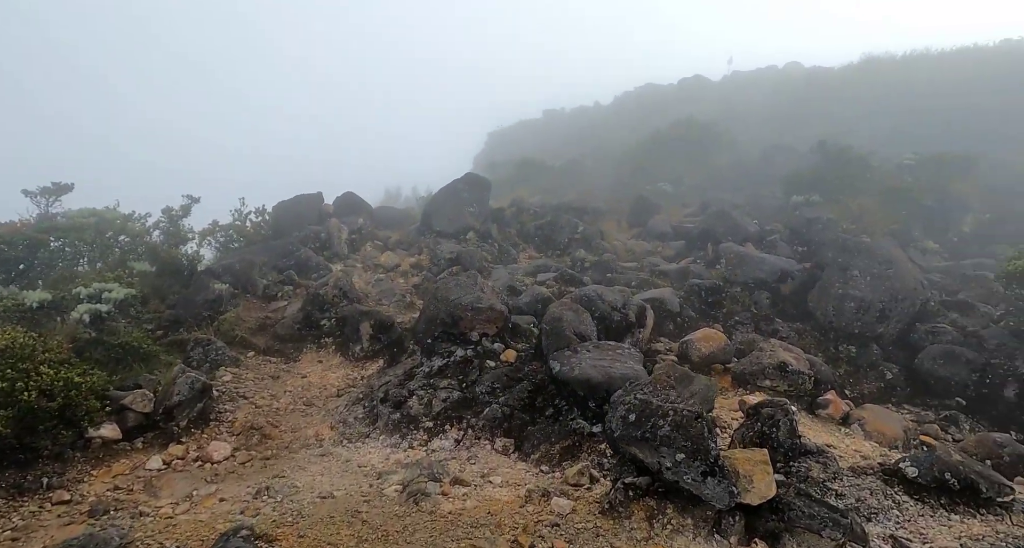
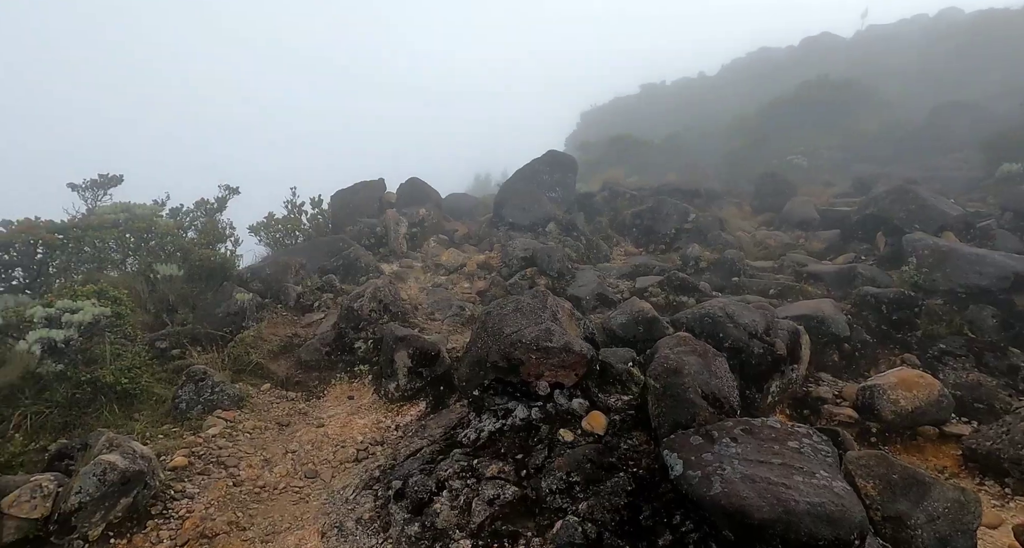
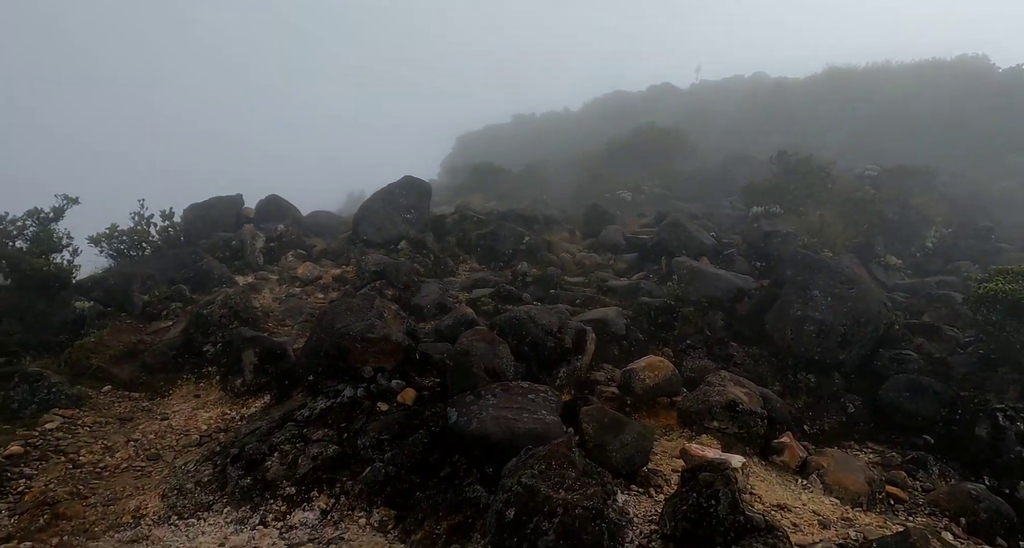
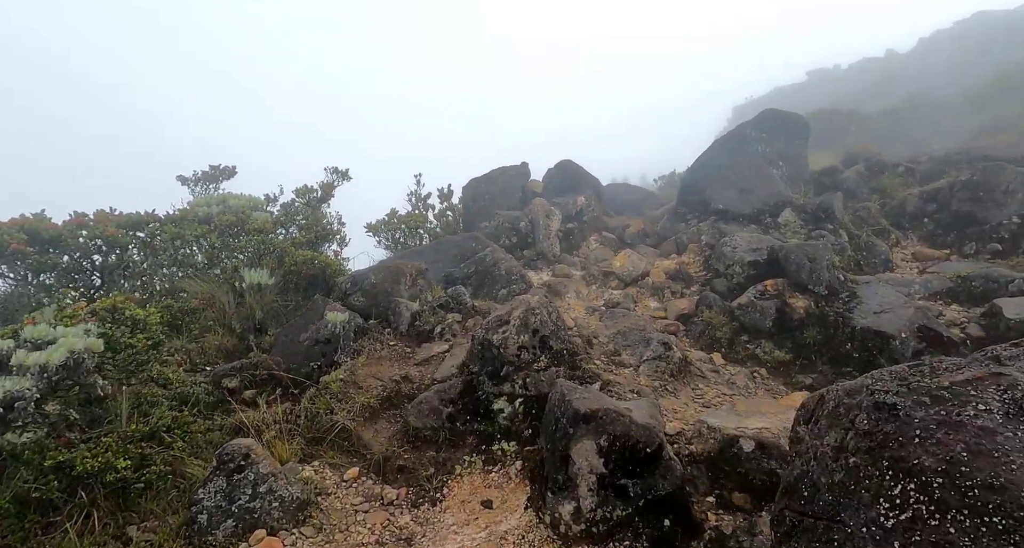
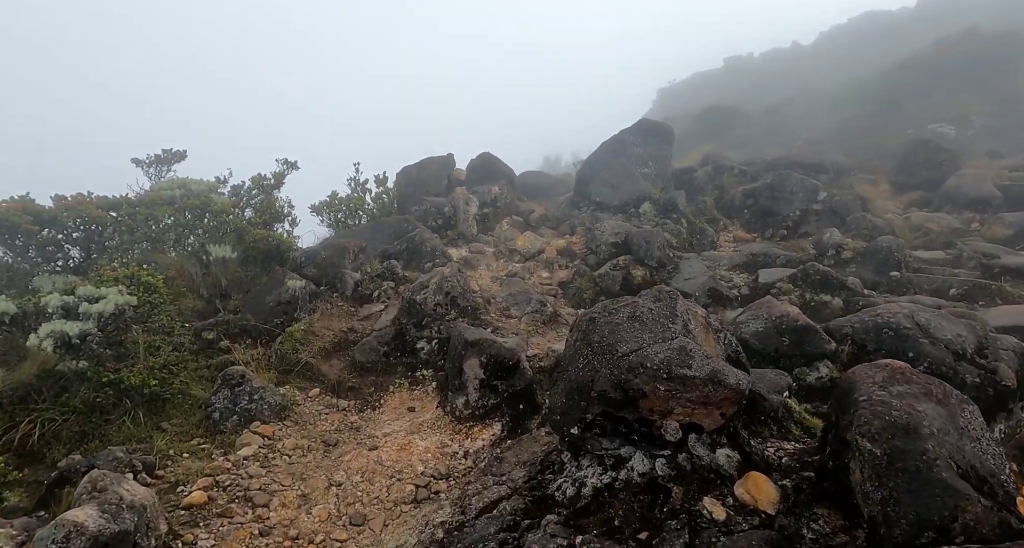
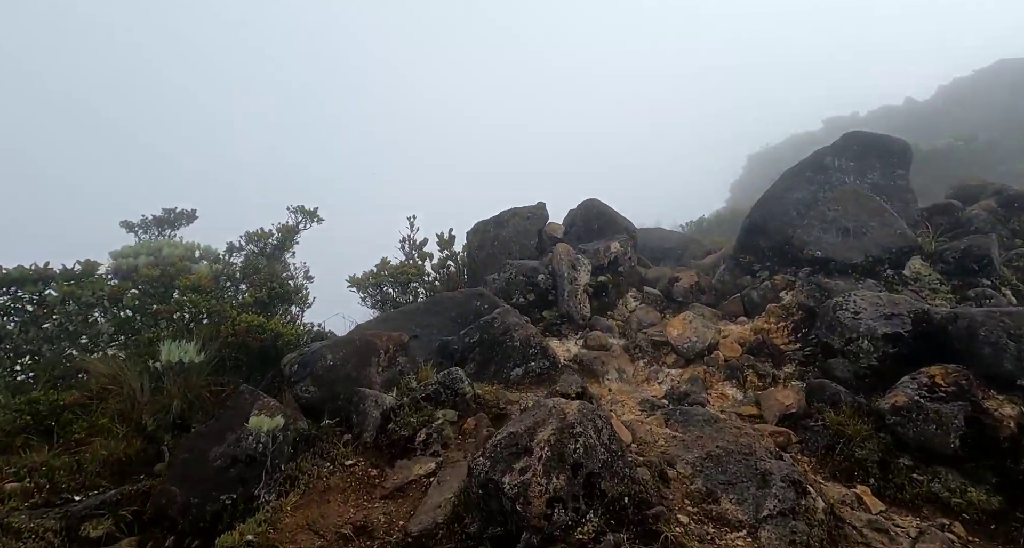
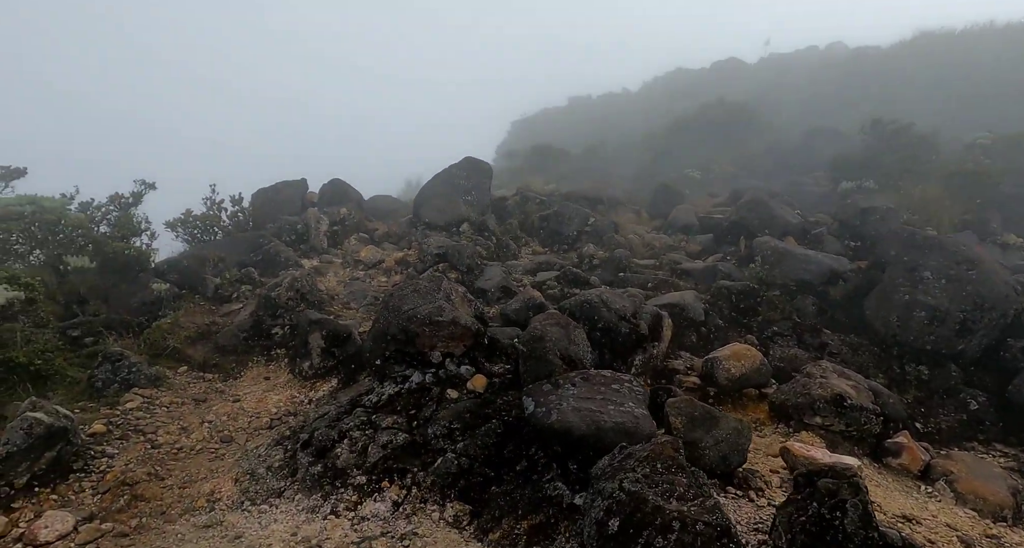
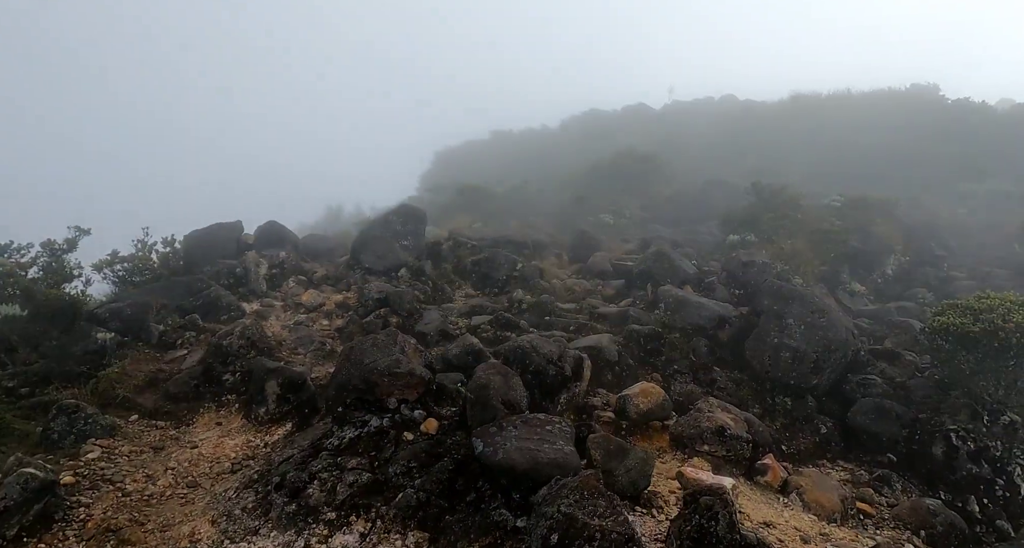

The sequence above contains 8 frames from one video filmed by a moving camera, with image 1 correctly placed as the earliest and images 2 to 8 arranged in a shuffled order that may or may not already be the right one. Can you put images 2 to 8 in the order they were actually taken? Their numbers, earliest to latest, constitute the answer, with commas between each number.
8, 3, 7, 2, 5, 4, 6
